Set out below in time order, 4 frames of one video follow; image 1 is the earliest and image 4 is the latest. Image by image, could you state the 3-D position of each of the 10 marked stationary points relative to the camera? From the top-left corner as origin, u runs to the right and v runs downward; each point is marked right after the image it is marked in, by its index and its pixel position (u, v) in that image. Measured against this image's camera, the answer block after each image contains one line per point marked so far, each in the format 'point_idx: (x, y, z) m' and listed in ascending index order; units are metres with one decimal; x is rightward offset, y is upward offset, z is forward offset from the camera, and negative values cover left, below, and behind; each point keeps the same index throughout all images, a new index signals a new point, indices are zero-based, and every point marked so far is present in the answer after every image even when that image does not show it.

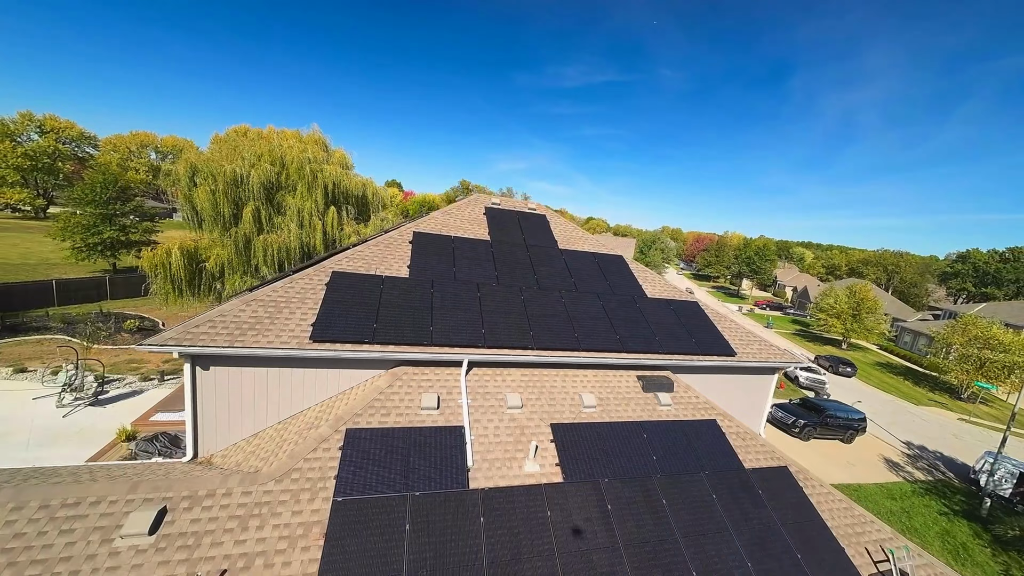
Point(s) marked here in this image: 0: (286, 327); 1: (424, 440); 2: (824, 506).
0: (-1.7, -0.3, +4.8) m
1: (-0.6, -1.0, +4.3) m
2: (+2.4, -1.6, +4.9) m
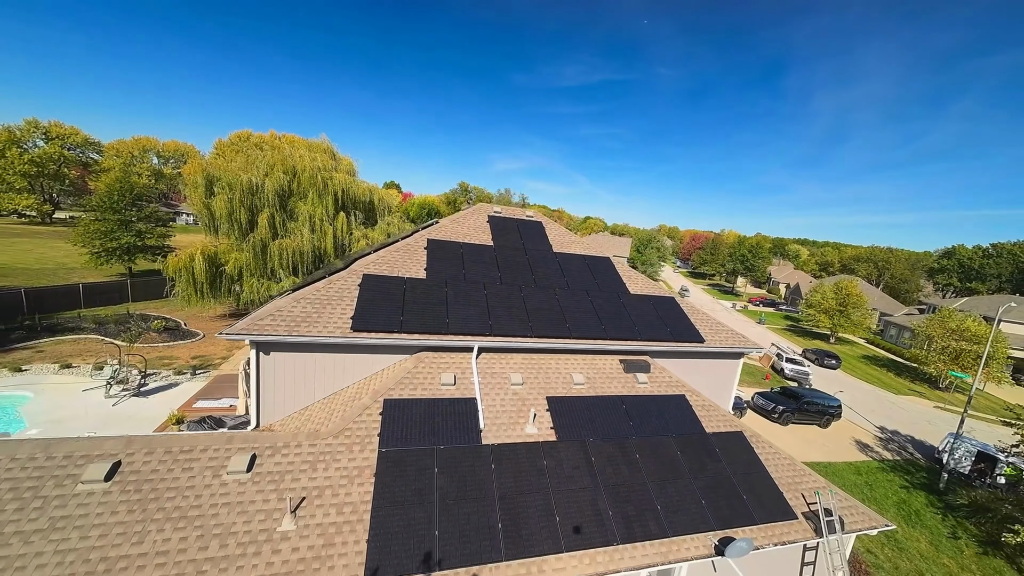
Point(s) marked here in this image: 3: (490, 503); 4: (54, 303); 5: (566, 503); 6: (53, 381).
0: (-1.7, -0.3, +5.9) m
1: (-0.6, -1.0, +5.3) m
2: (+2.4, -1.6, +6.0) m
3: (-0.2, -1.5, +4.4) m
4: (-11.7, -0.4, +16.3) m
5: (+0.4, -1.6, +4.6) m
6: (-7.7, -1.6, +10.8) m
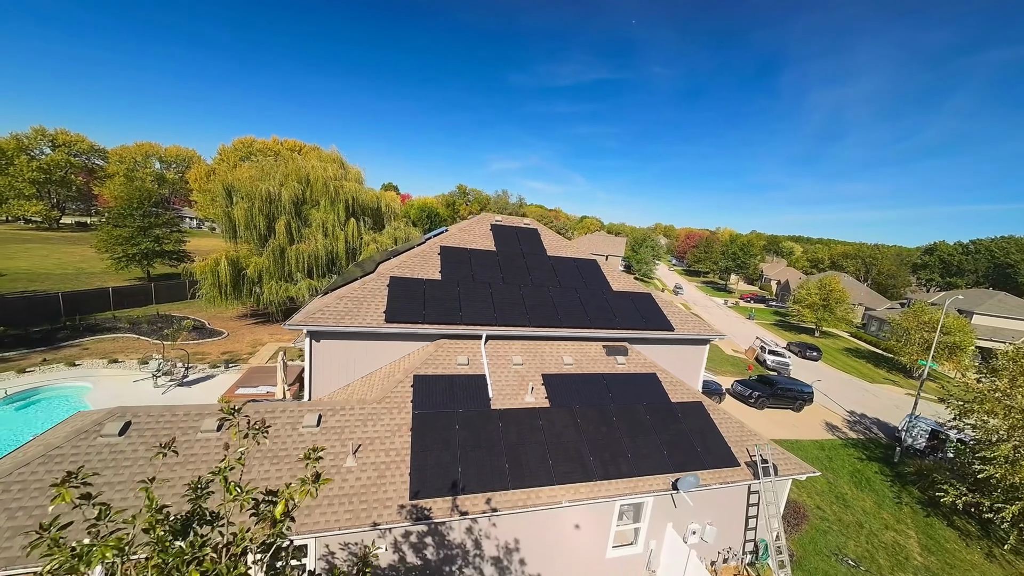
0: (-1.6, -0.3, +7.2) m
1: (-0.5, -1.0, +6.7) m
2: (+2.4, -1.6, +7.4) m
3: (-0.1, -1.5, +5.8) m
4: (-11.7, -0.5, +17.7) m
5: (+0.4, -1.5, +6.0) m
6: (-7.7, -1.6, +12.2) m
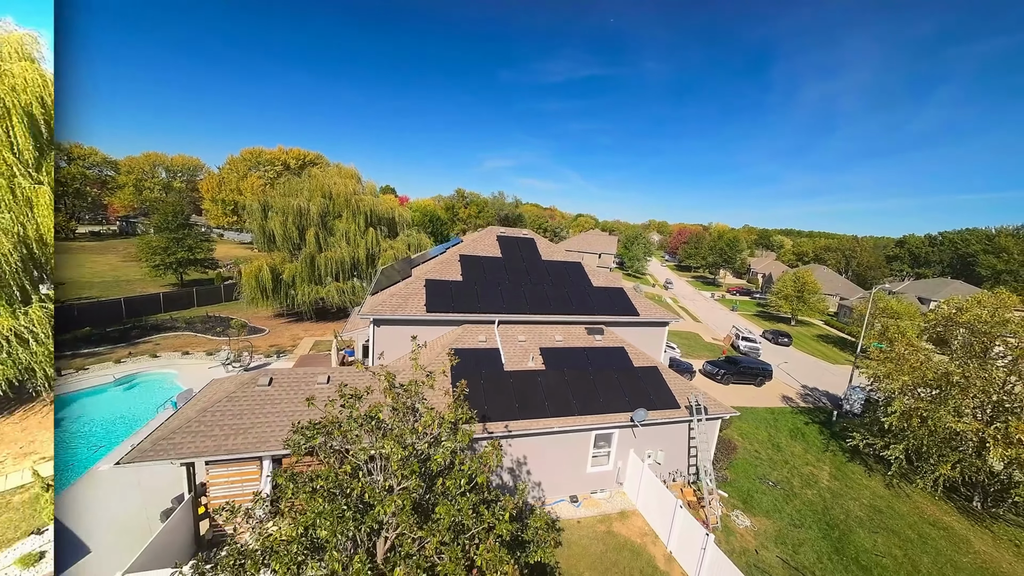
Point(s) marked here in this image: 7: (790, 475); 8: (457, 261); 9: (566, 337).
0: (-1.6, -0.3, +10.0) m
1: (-0.4, -1.0, +9.5) m
2: (+2.5, -1.5, +10.1) m
3: (0.0, -1.4, +8.6) m
4: (-11.7, -0.6, +20.4) m
5: (+0.5, -1.5, +8.8) m
6: (-7.7, -1.7, +14.9) m
7: (+4.8, -3.3, +11.2) m
8: (-1.0, +0.5, +11.9) m
9: (+0.9, -0.8, +10.5) m
